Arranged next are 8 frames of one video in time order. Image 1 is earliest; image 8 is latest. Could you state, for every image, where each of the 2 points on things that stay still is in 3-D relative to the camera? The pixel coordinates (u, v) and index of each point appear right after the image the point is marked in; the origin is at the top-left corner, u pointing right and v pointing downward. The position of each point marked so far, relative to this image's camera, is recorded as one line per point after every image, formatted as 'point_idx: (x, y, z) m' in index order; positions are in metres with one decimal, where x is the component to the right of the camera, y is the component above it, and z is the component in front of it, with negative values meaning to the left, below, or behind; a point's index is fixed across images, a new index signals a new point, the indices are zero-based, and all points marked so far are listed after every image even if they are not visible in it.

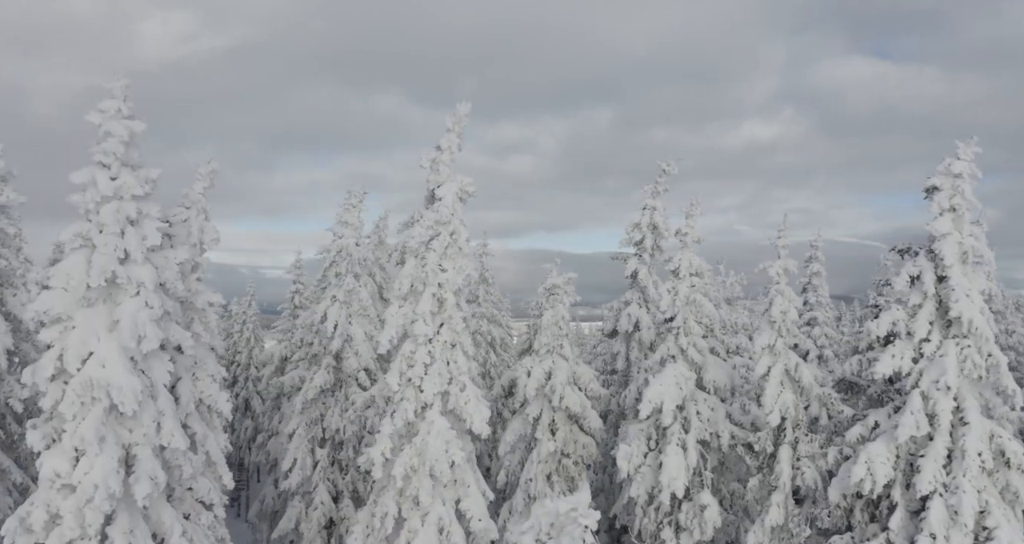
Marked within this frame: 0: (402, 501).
0: (-3.0, -6.2, +19.3) m
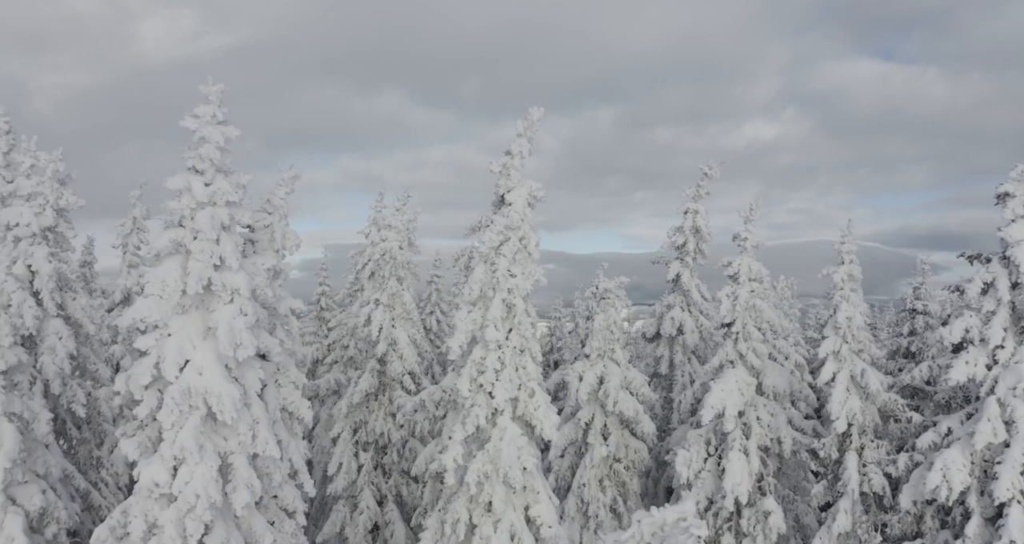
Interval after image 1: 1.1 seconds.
0: (-1.0, -6.4, +19.1) m
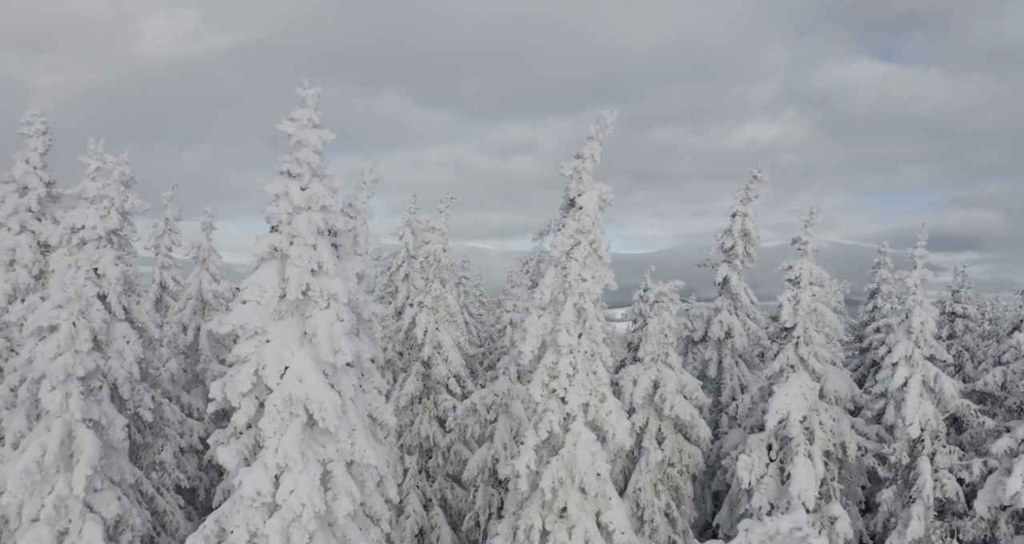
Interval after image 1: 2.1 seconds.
0: (+0.9, -6.5, +19.0) m
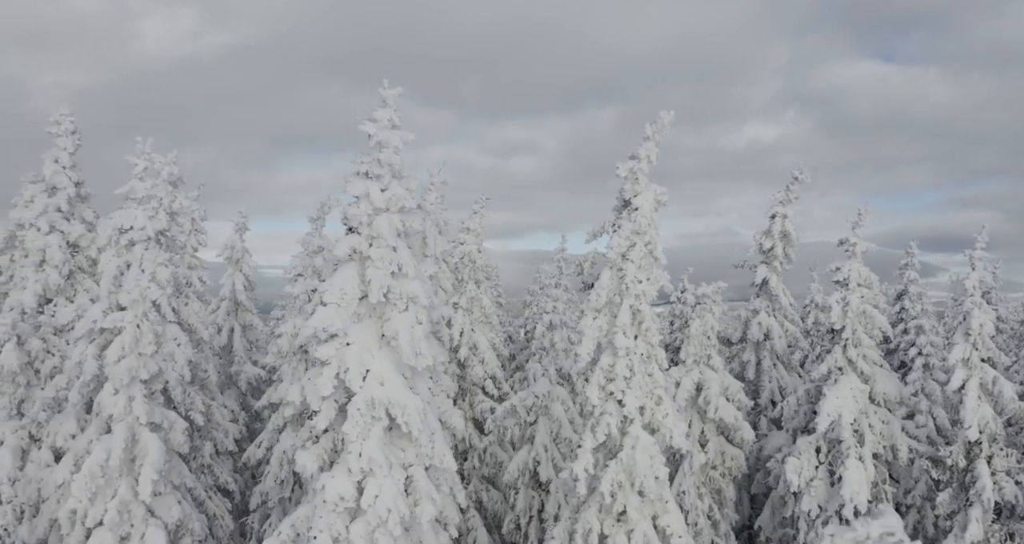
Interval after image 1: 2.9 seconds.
0: (+2.5, -6.5, +18.8) m
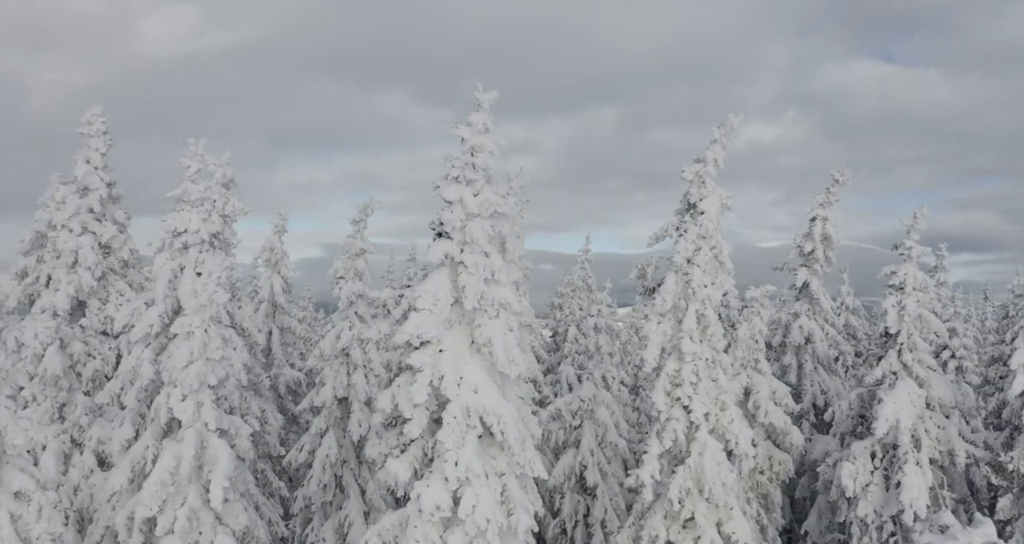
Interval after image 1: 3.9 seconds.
0: (+4.2, -6.7, +18.6) m
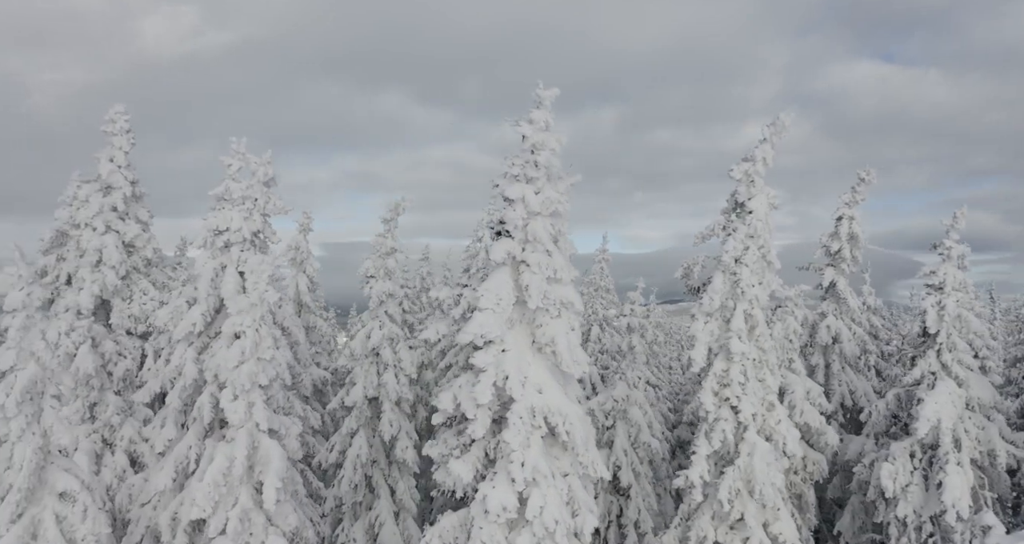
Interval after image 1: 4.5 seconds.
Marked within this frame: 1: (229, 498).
0: (+5.4, -6.6, +18.5) m
1: (-6.4, -5.1, +15.9) m
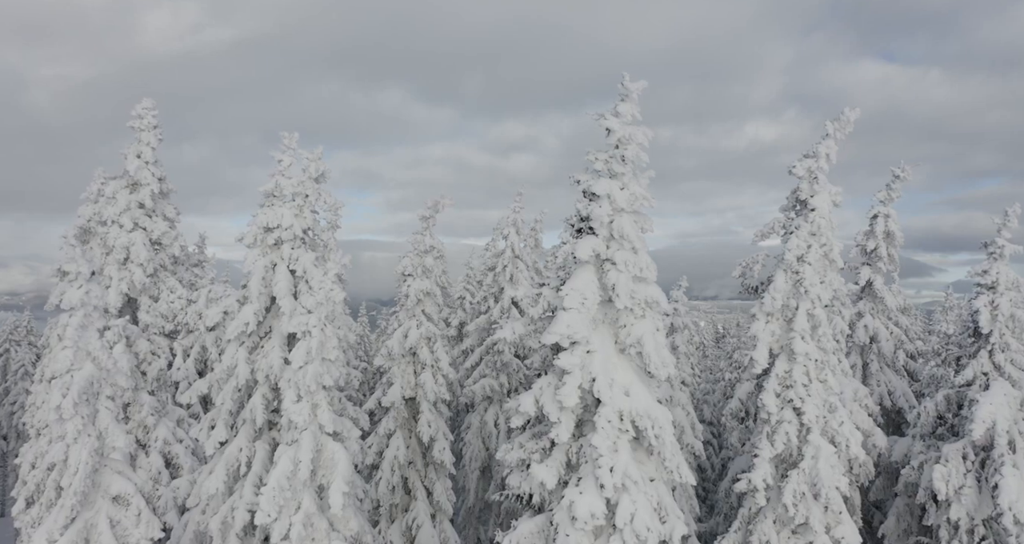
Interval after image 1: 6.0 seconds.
0: (+7.0, -6.6, +18.2) m
1: (-4.9, -5.1, +15.6) m
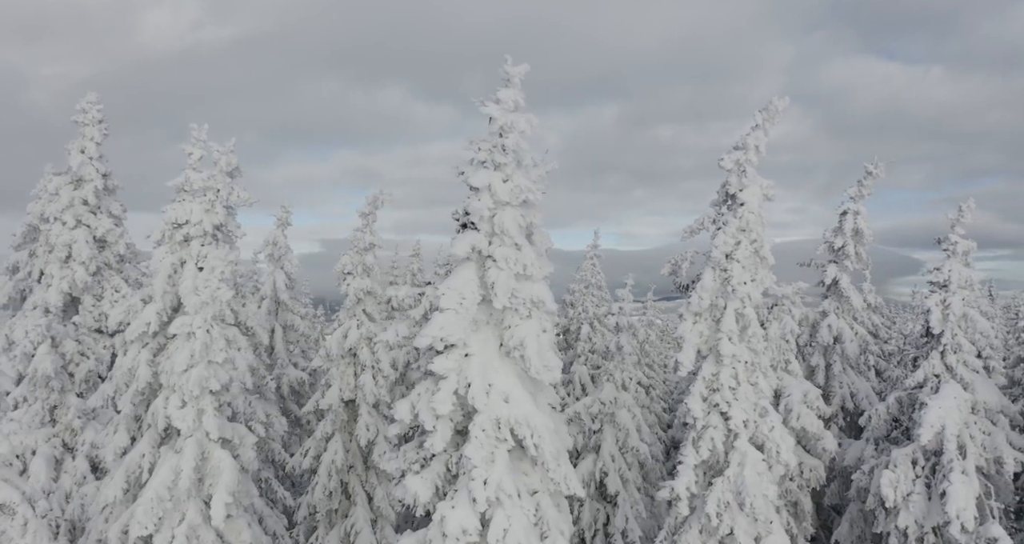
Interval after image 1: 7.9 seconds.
0: (+4.8, -6.6, +17.3) m
1: (-7.0, -5.1, +14.7) m
